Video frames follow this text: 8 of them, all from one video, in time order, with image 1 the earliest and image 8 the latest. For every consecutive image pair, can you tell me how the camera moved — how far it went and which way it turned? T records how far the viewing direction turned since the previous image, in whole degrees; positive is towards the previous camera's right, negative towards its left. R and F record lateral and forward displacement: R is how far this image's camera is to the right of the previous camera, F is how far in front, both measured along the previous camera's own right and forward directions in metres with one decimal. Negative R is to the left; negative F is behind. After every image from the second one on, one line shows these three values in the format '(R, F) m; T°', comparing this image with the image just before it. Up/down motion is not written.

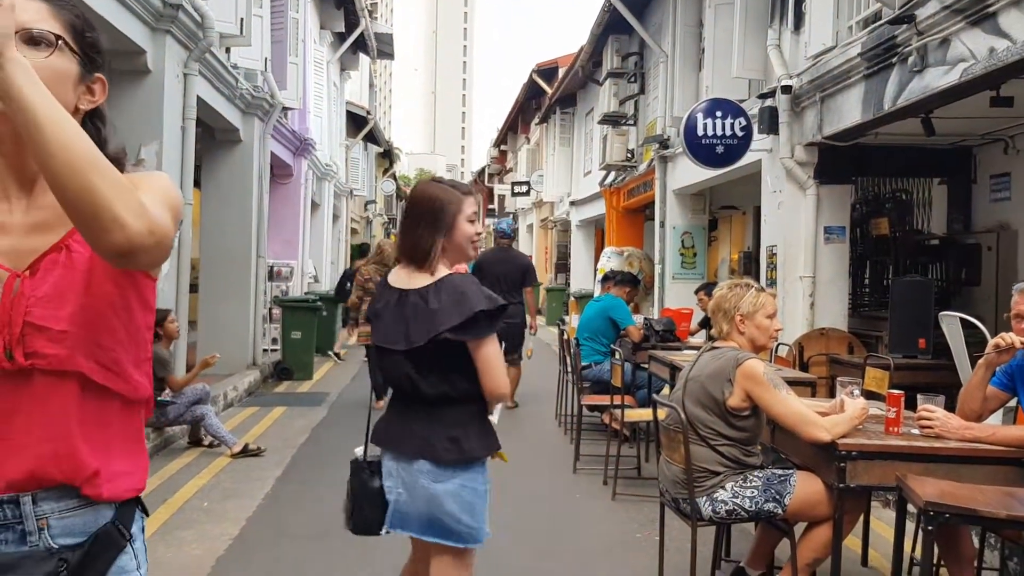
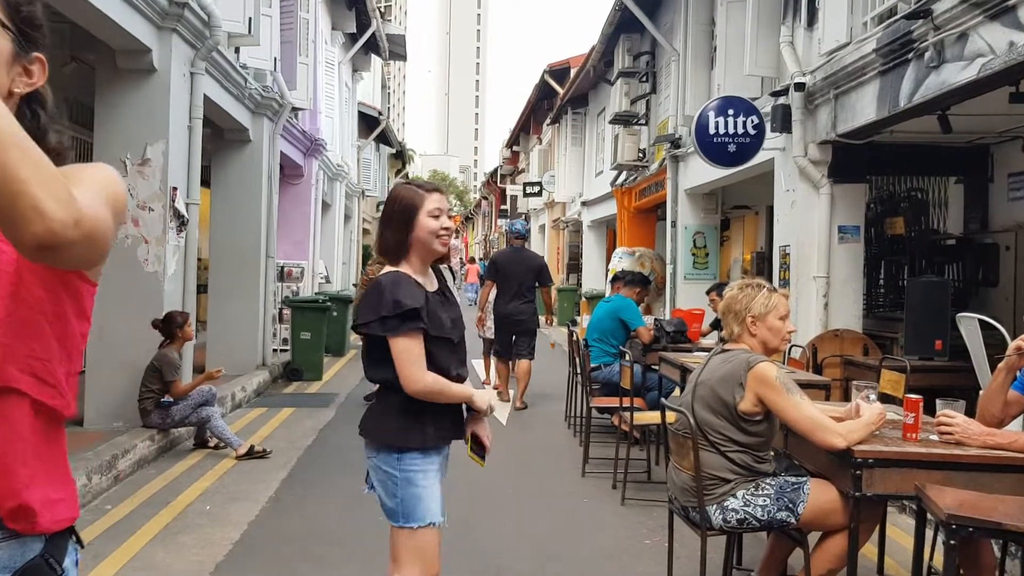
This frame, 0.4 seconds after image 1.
(0.0, +0.1) m; -1°
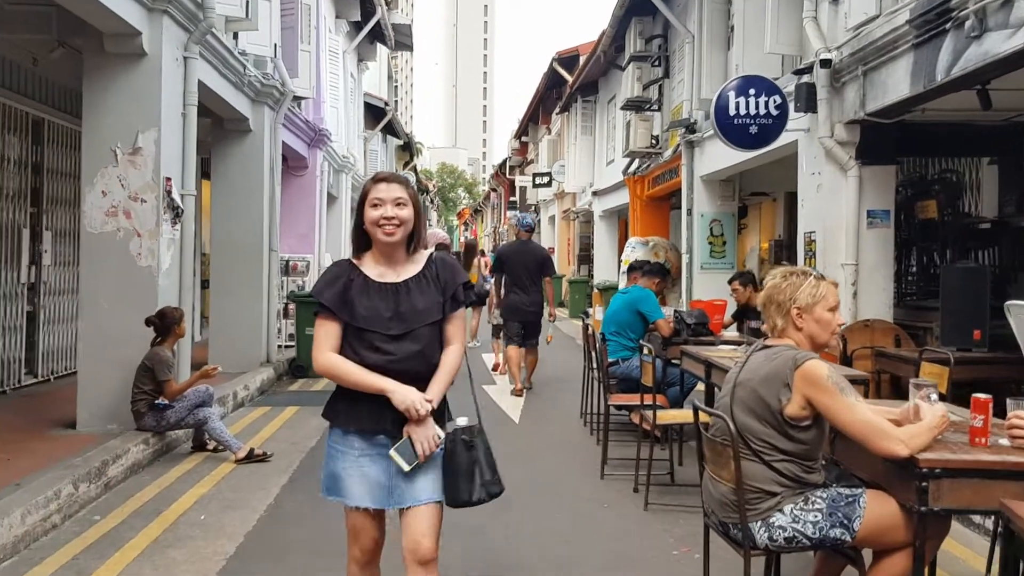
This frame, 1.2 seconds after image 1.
(0.0, +0.4) m; -1°
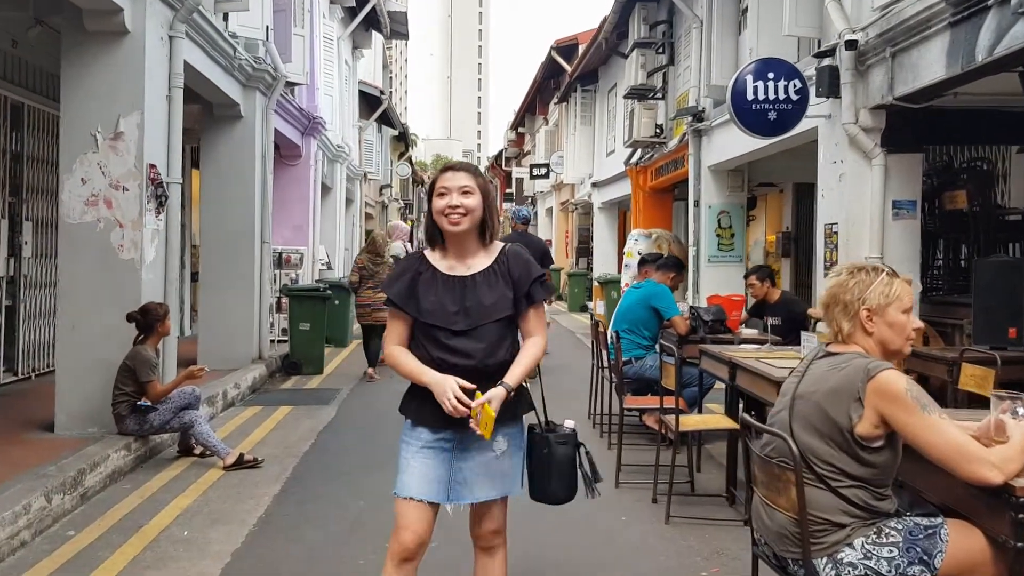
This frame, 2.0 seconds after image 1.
(-0.1, +0.4) m; 0°
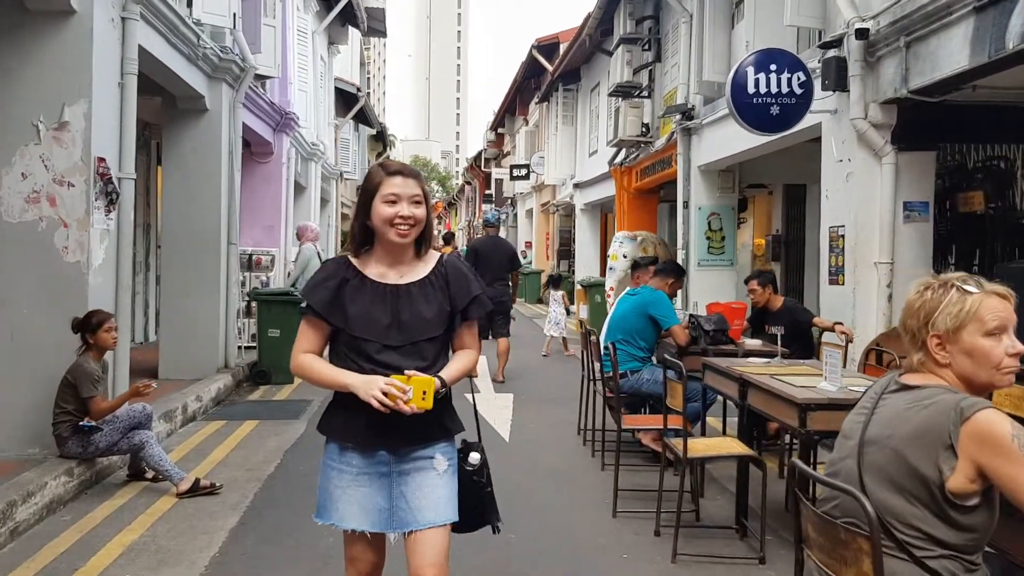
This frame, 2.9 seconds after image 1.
(0.0, +0.6) m; +1°
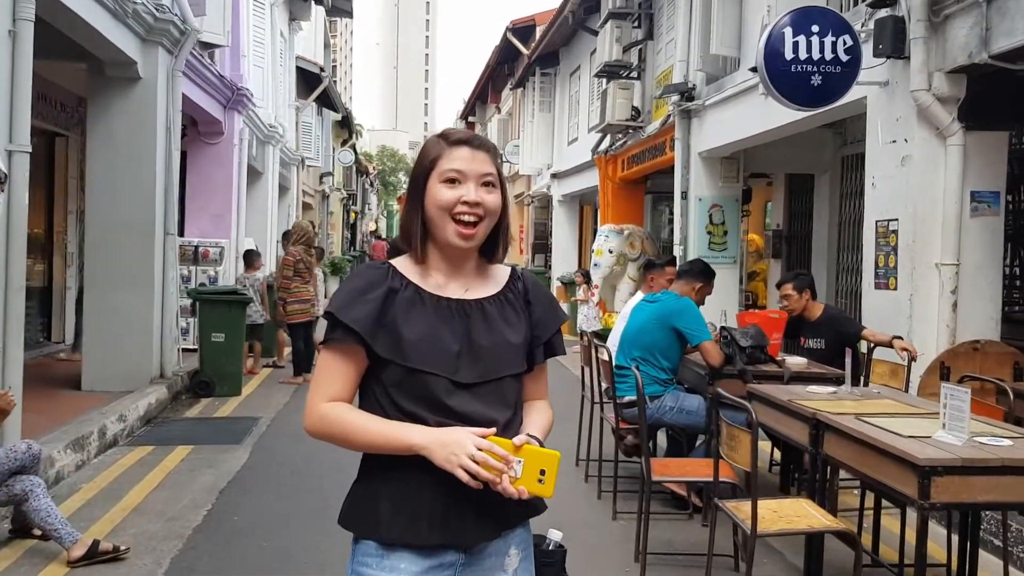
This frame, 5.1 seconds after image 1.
(-0.1, +1.3) m; +2°
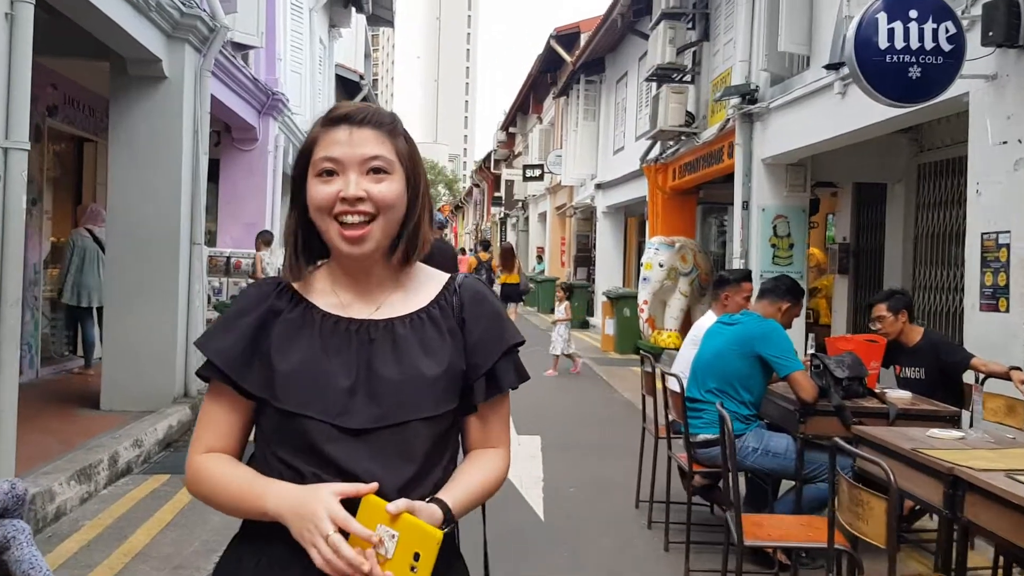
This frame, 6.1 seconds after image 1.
(-0.1, +0.7) m; -2°
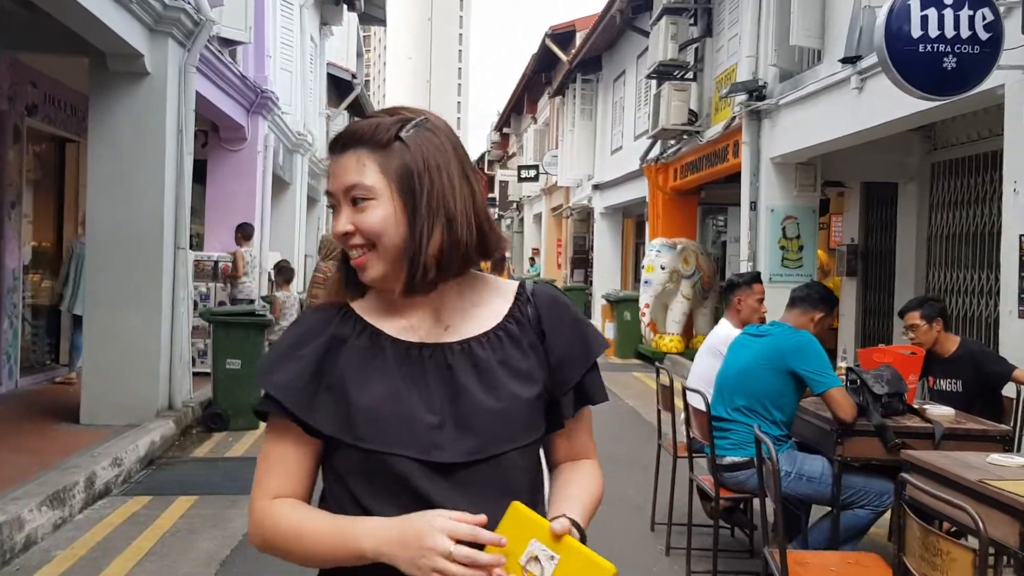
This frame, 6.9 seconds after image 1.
(-0.1, +0.4) m; 0°
